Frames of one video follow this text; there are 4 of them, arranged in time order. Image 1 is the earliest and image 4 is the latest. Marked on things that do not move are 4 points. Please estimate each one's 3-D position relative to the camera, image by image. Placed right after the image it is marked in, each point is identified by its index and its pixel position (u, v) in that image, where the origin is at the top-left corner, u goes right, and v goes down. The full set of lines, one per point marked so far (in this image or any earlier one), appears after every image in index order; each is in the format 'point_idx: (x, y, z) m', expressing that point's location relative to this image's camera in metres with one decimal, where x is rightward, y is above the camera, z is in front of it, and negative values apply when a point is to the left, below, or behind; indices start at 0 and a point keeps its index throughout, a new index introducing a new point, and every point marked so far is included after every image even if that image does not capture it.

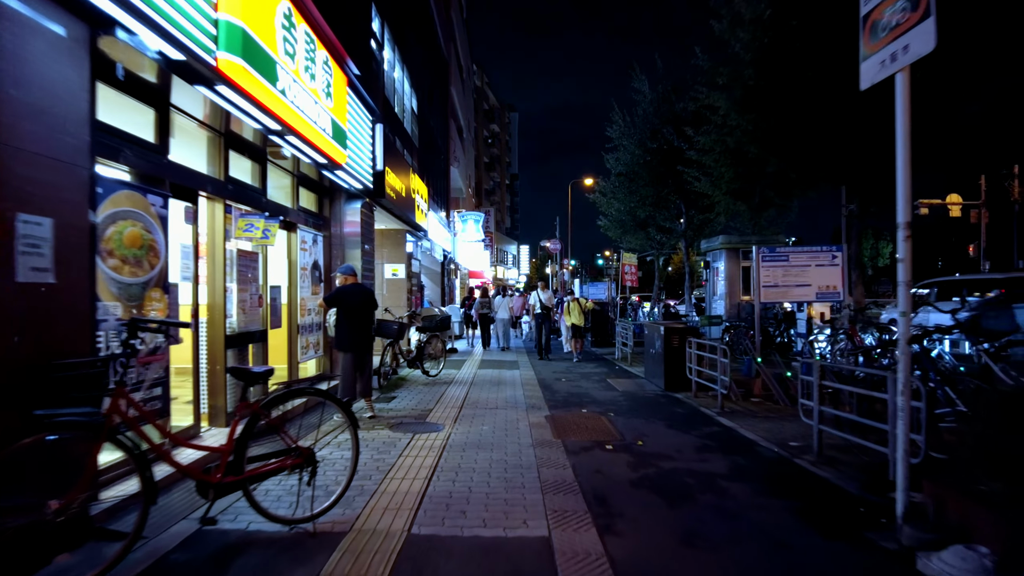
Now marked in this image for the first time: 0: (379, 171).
0: (-1.6, +1.4, +10.3) m
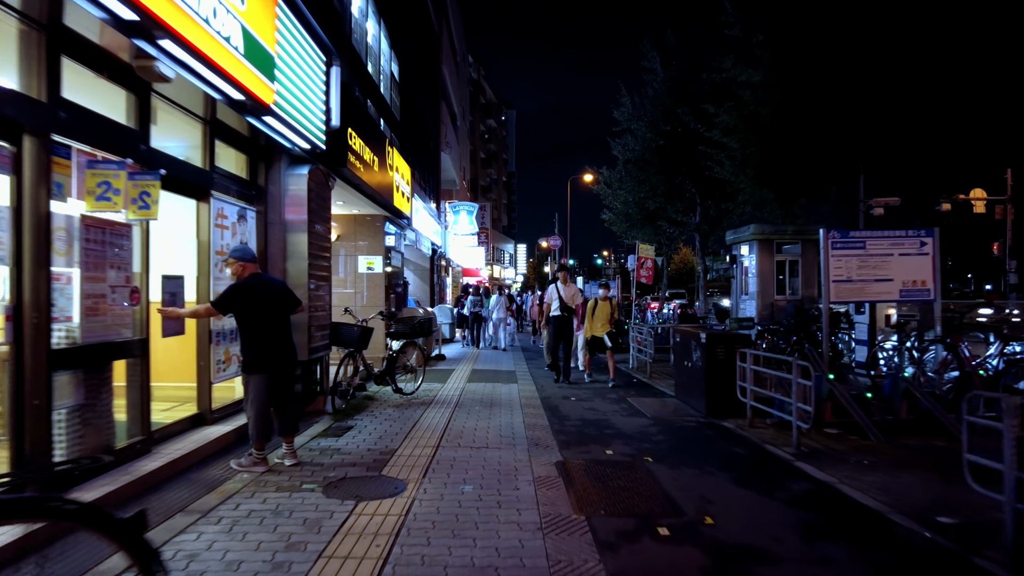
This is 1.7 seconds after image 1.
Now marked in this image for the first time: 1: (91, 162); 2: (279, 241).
0: (-1.6, +1.4, +7.9) m
1: (-2.1, +0.6, +4.3) m
2: (-1.9, +0.4, +7.3) m
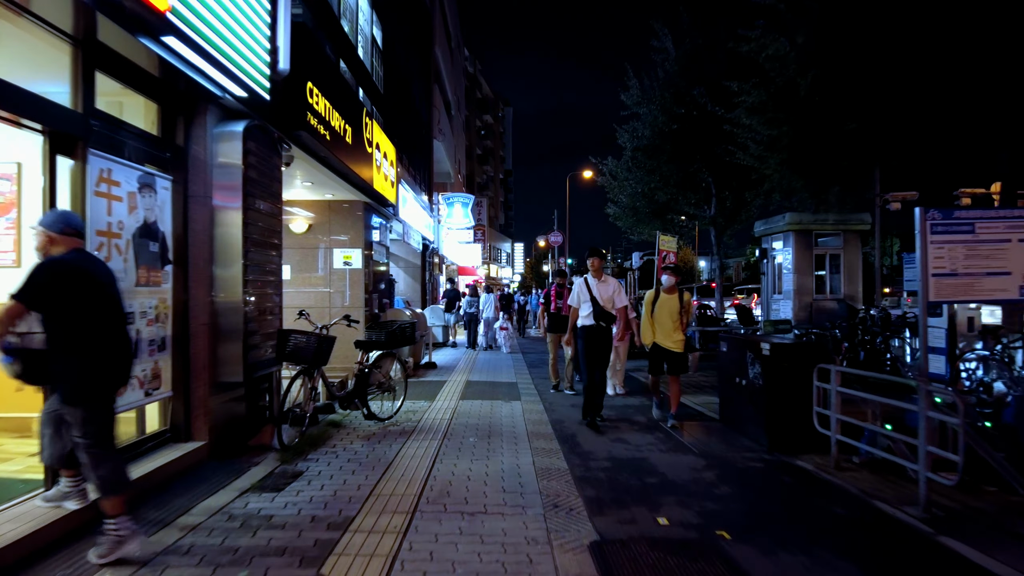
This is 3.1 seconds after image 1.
0: (-1.6, +1.5, +6.1) m
1: (-2.0, +0.6, +2.5) m
2: (-1.9, +0.4, +5.4) m
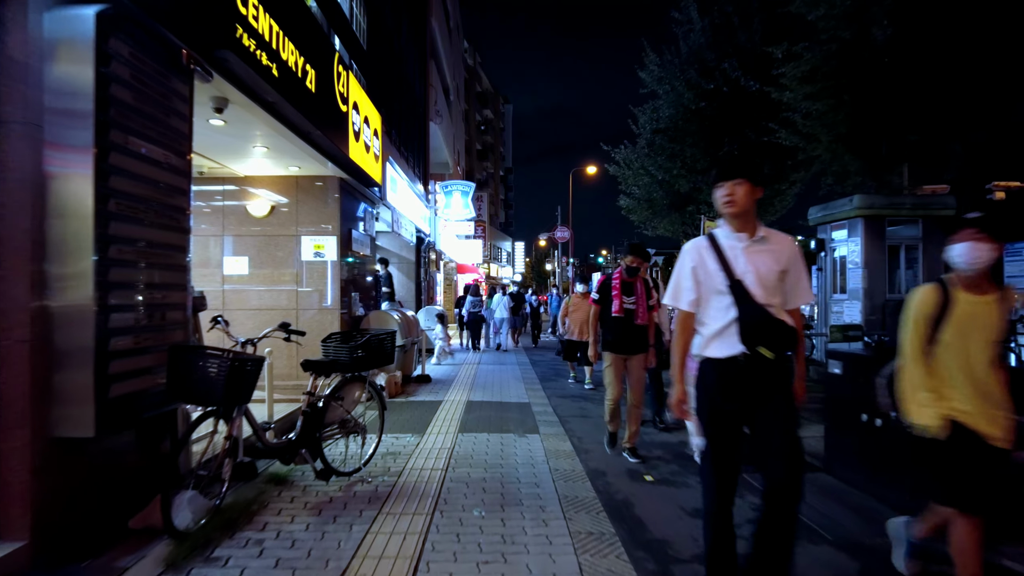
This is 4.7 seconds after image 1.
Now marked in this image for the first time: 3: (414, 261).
0: (-1.5, +1.5, +3.9) m
1: (-1.9, +0.7, +0.3) m
2: (-1.8, +0.5, +3.2) m
3: (-1.9, +0.5, +16.1) m
